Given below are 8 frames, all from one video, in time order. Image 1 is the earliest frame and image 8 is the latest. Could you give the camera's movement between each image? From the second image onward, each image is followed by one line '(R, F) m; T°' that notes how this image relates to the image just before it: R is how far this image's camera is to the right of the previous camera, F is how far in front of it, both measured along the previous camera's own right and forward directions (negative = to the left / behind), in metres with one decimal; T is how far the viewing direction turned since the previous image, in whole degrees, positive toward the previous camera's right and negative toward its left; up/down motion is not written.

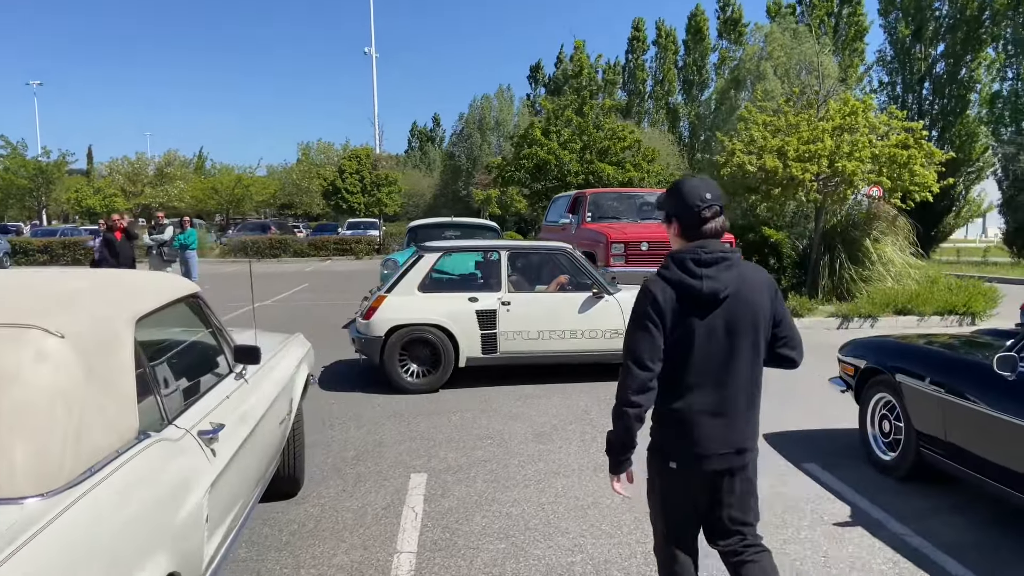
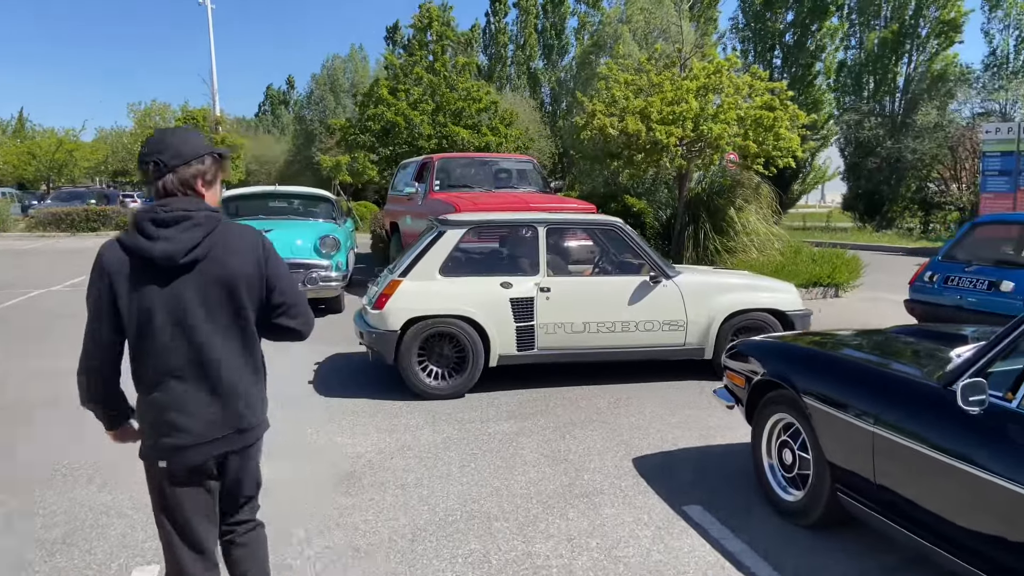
(+0.5, +1.6) m; +10°
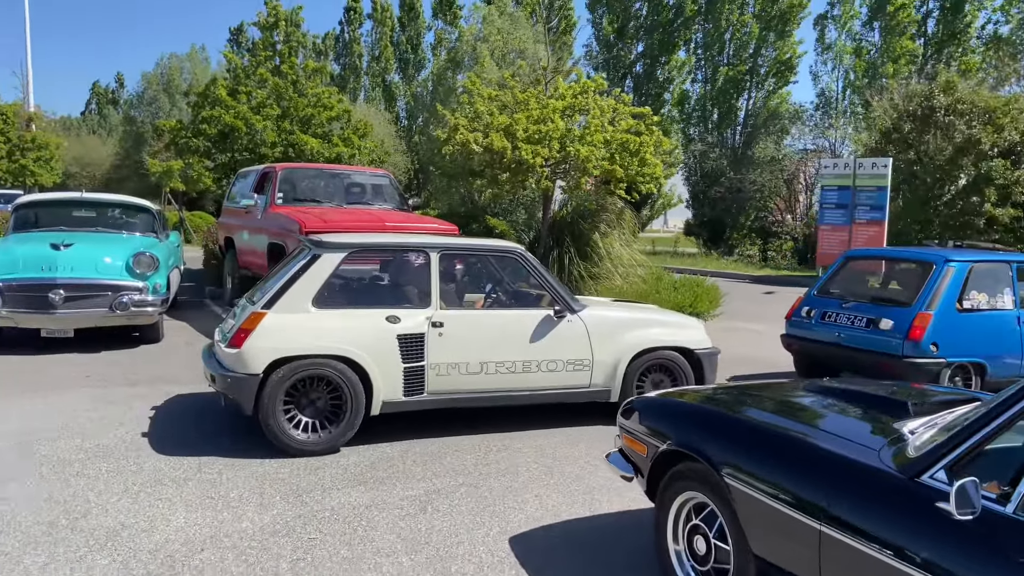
(0.0, +1.0) m; +11°
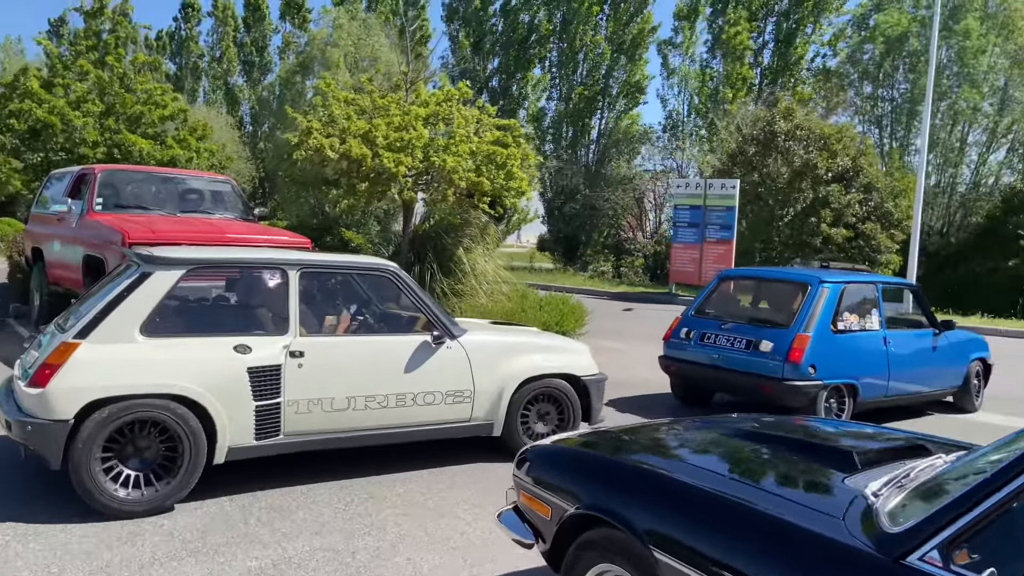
(-0.1, +0.7) m; +11°
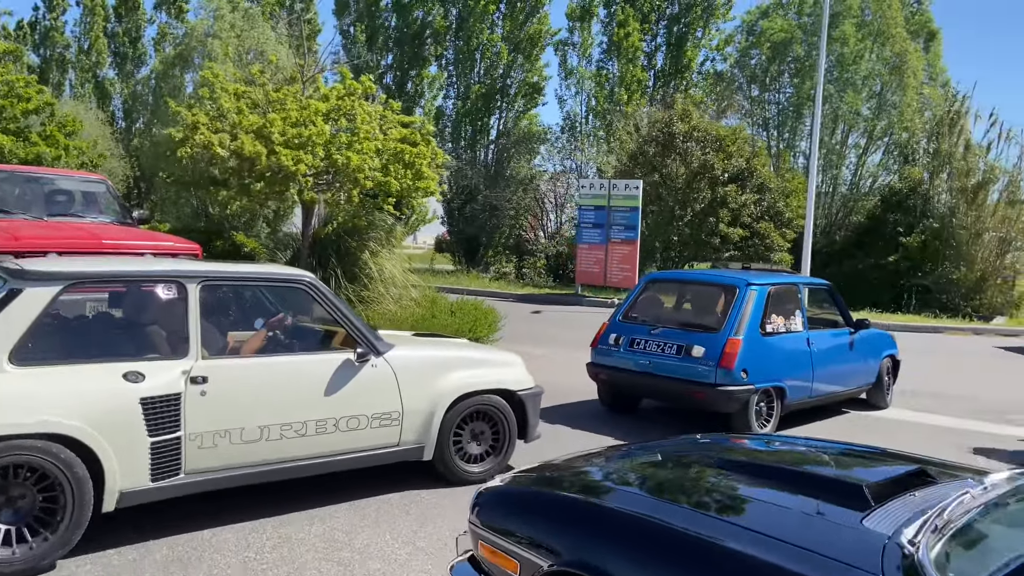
(-0.2, +0.4) m; +8°
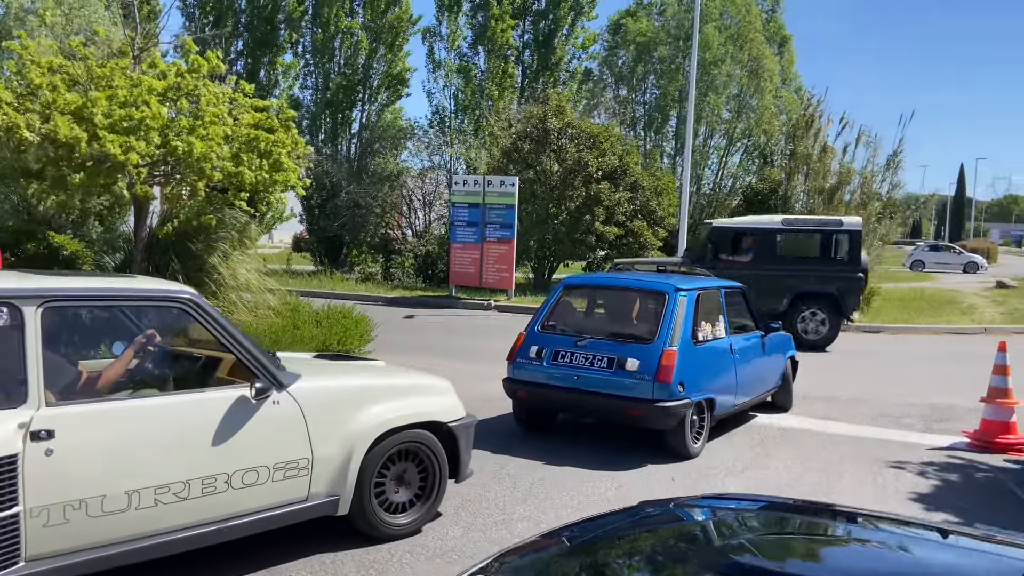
(-0.4, +0.8) m; +11°
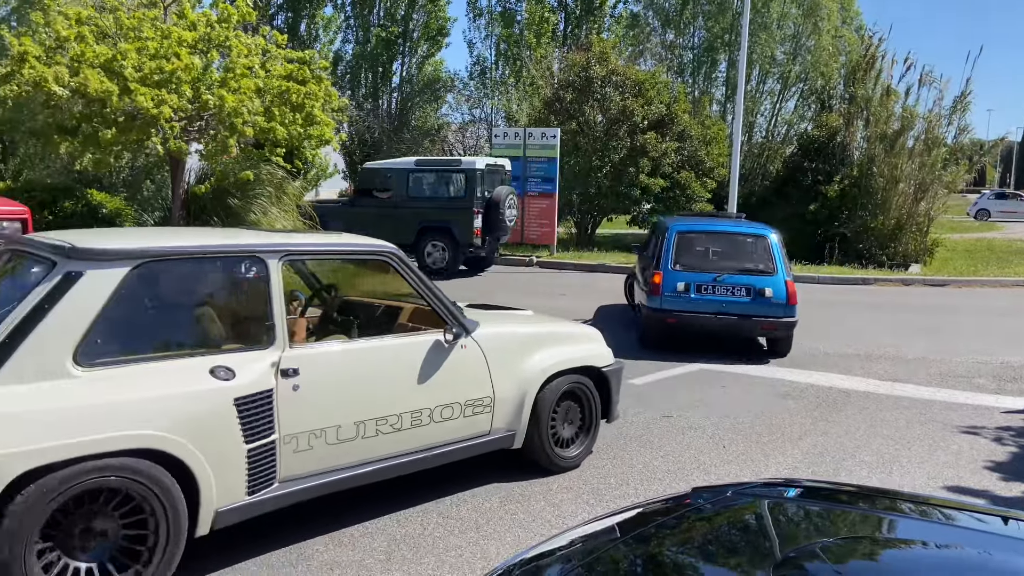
(0.0, +0.3) m; -3°
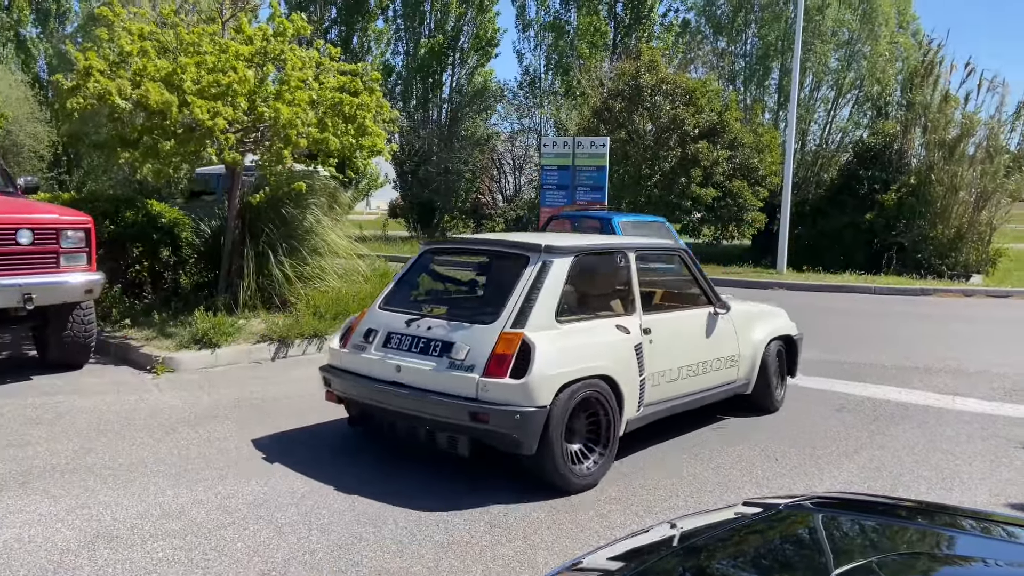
(0.0, 0.0) m; -4°
